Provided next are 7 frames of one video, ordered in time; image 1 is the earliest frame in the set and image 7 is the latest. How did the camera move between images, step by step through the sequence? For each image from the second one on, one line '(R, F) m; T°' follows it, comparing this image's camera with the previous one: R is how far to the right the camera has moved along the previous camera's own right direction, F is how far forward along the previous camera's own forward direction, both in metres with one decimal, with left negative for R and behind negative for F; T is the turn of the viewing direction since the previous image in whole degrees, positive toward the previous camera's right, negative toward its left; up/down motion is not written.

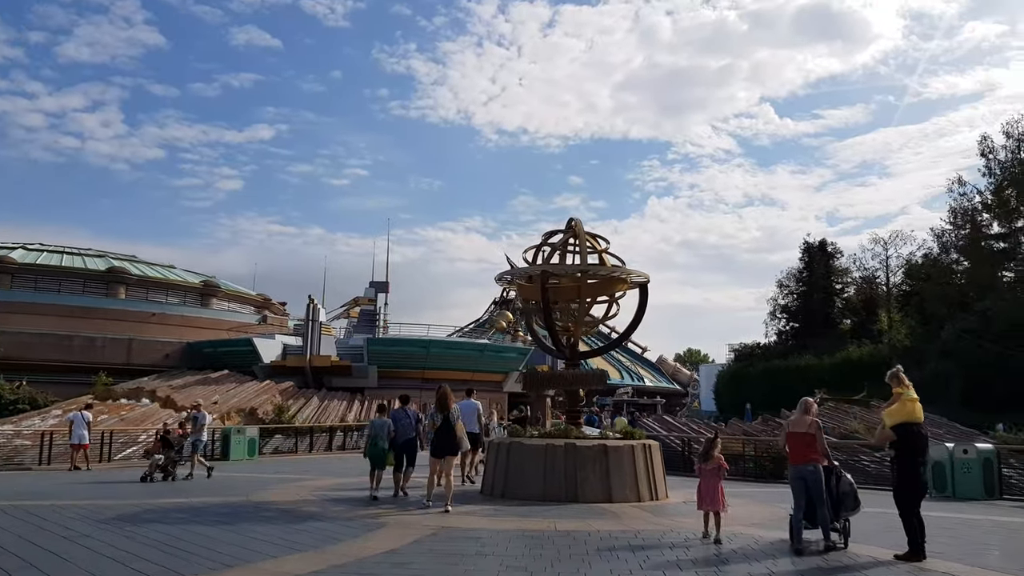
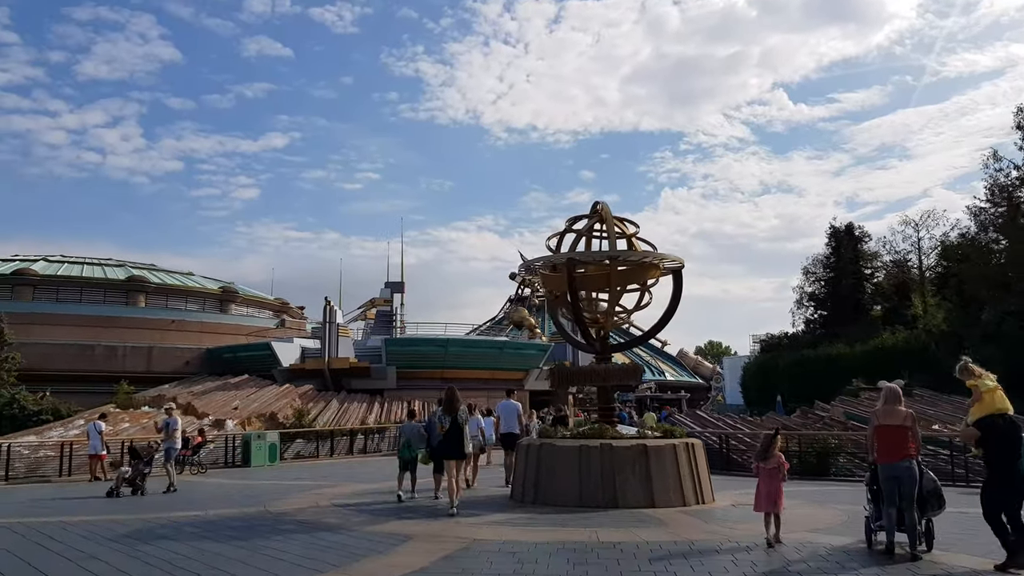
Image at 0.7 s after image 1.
(-0.1, +0.8) m; -1°
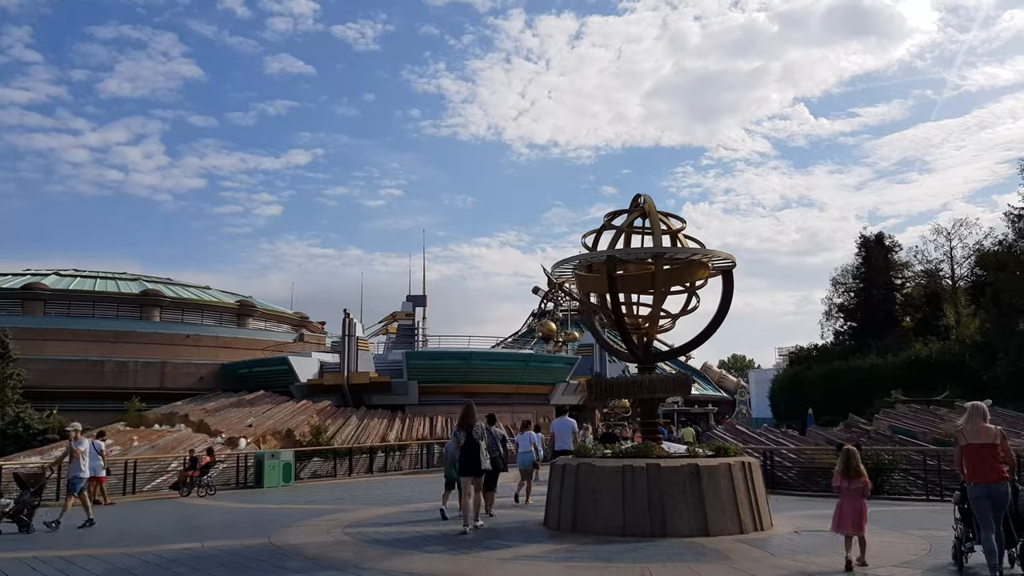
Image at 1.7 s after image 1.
(-0.1, +1.2) m; -2°
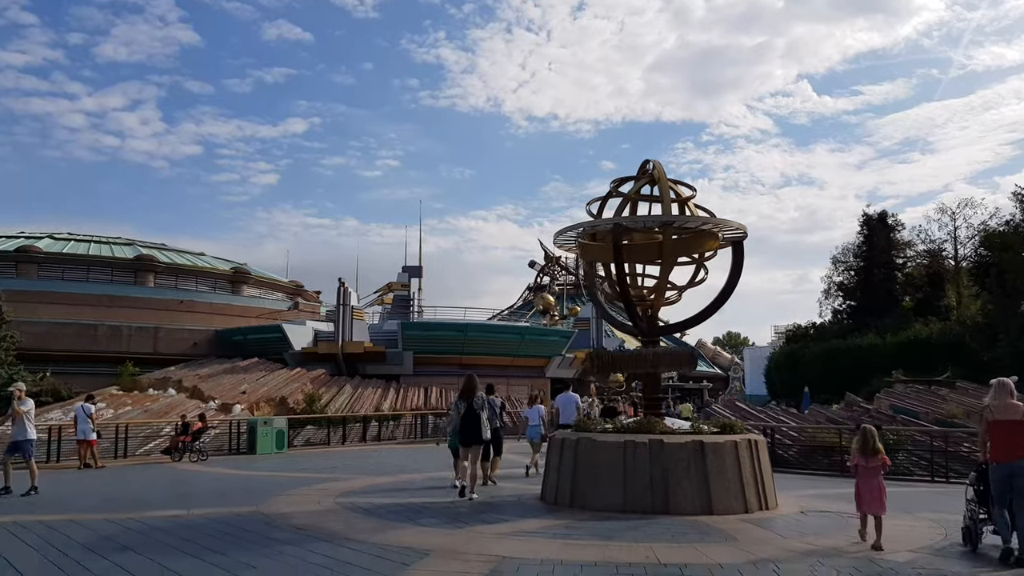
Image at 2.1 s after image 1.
(-0.1, +0.4) m; 0°
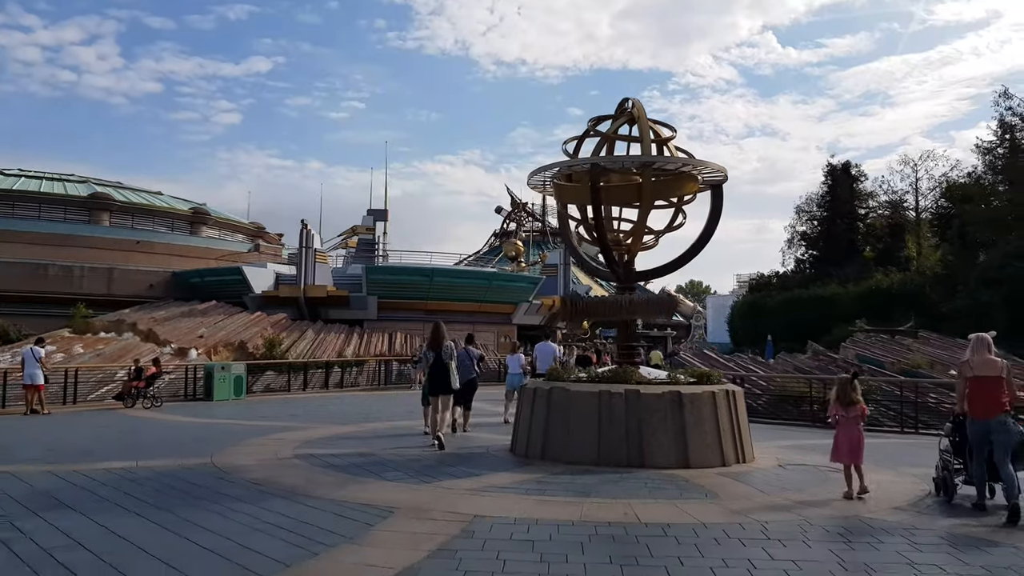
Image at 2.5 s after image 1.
(-0.1, +0.6) m; +3°
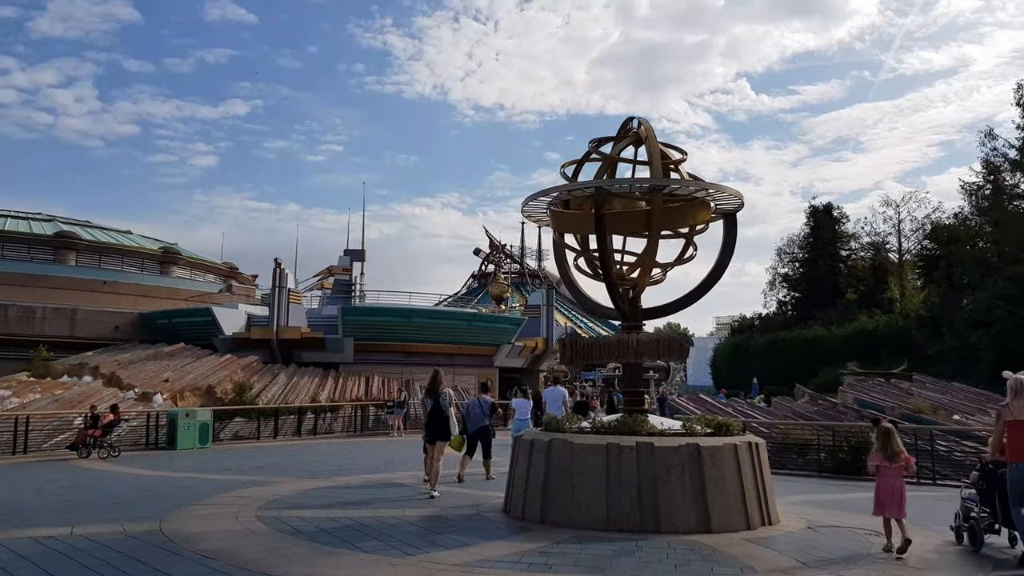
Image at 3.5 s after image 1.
(-0.2, +1.0) m; +2°
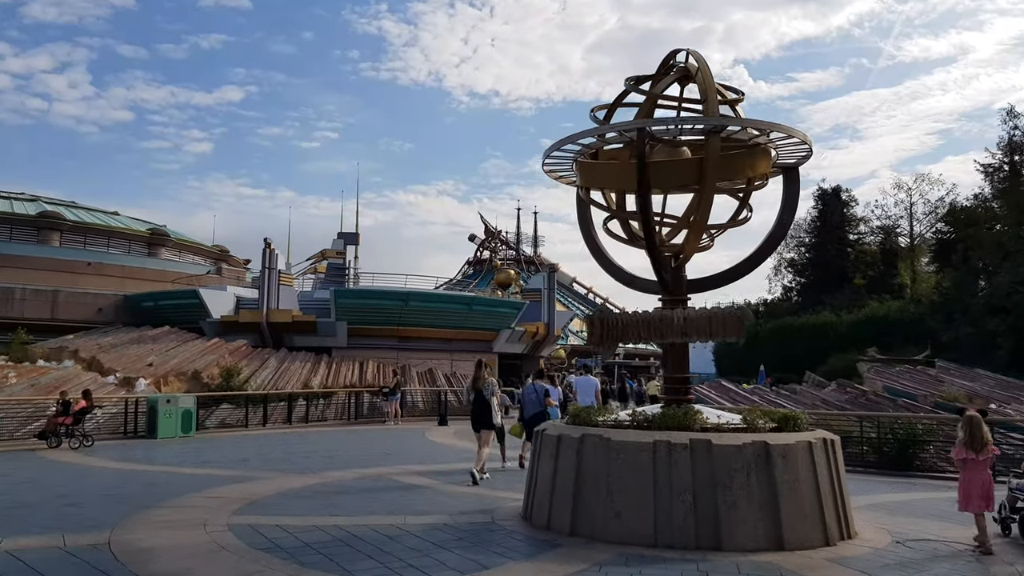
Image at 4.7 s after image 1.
(-0.2, +1.5) m; 0°
